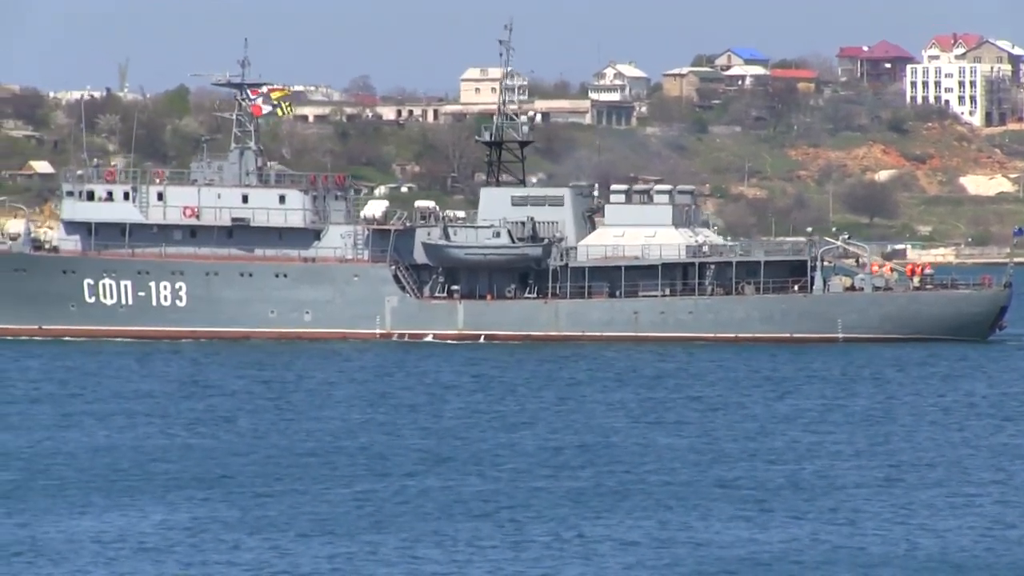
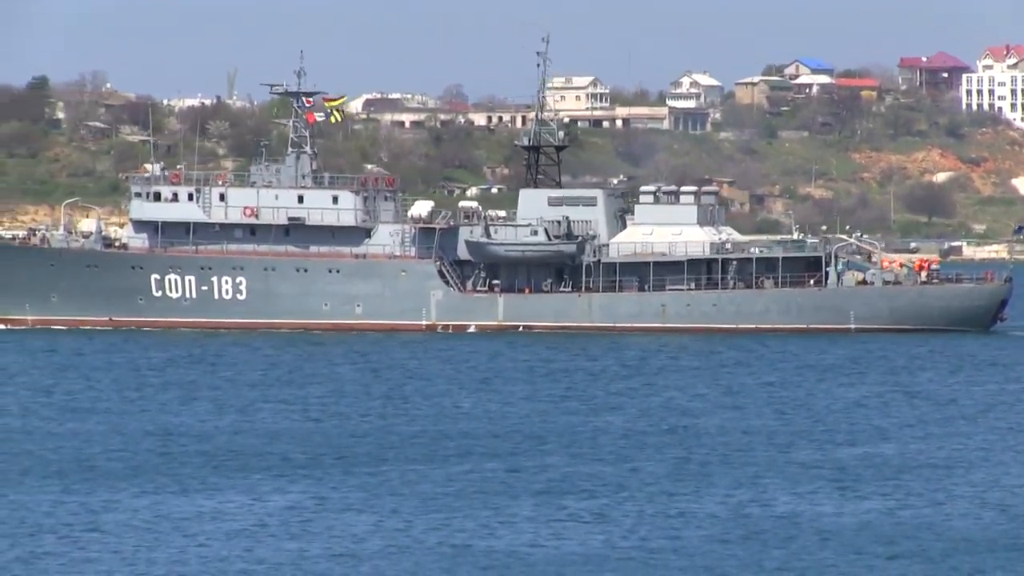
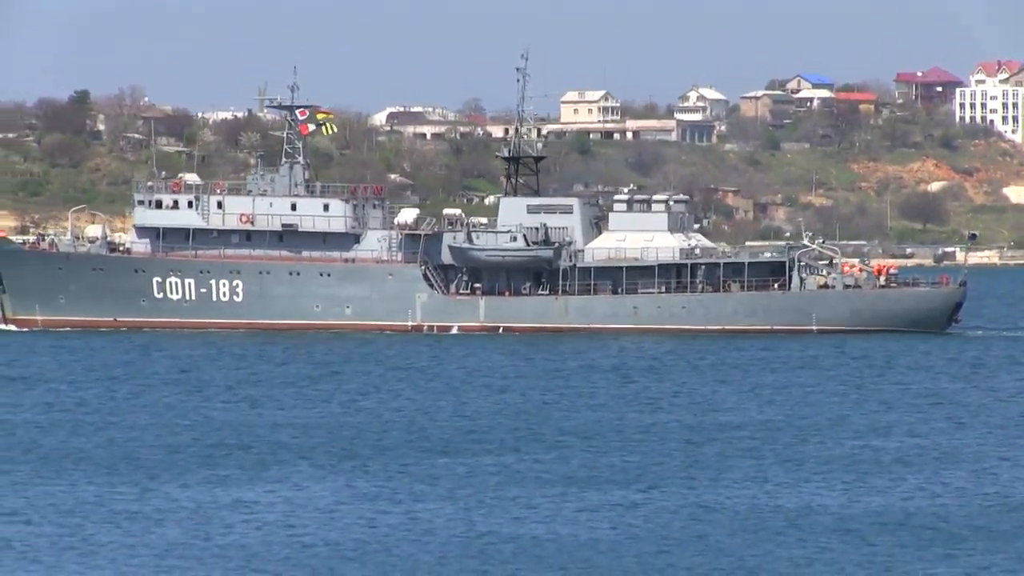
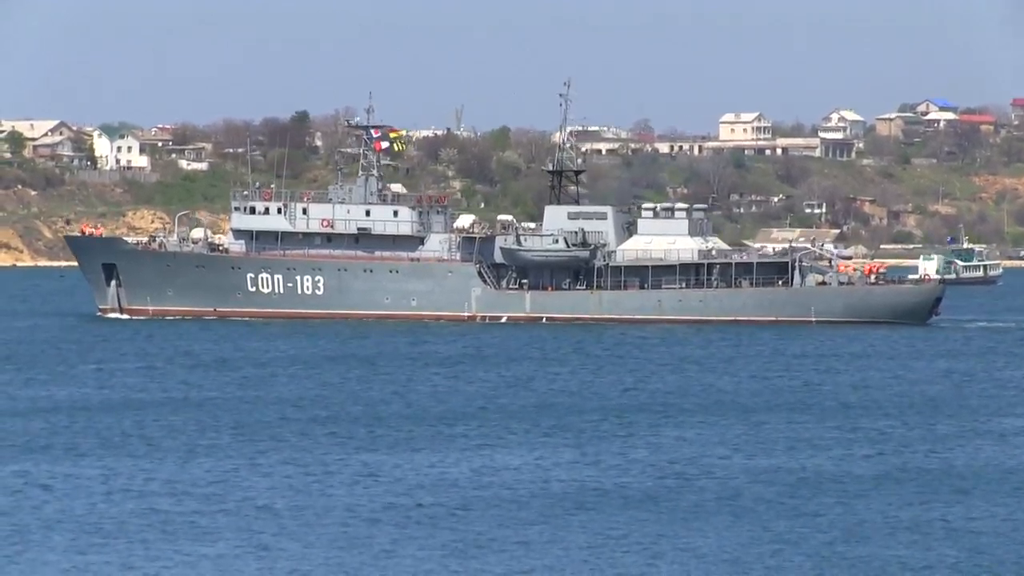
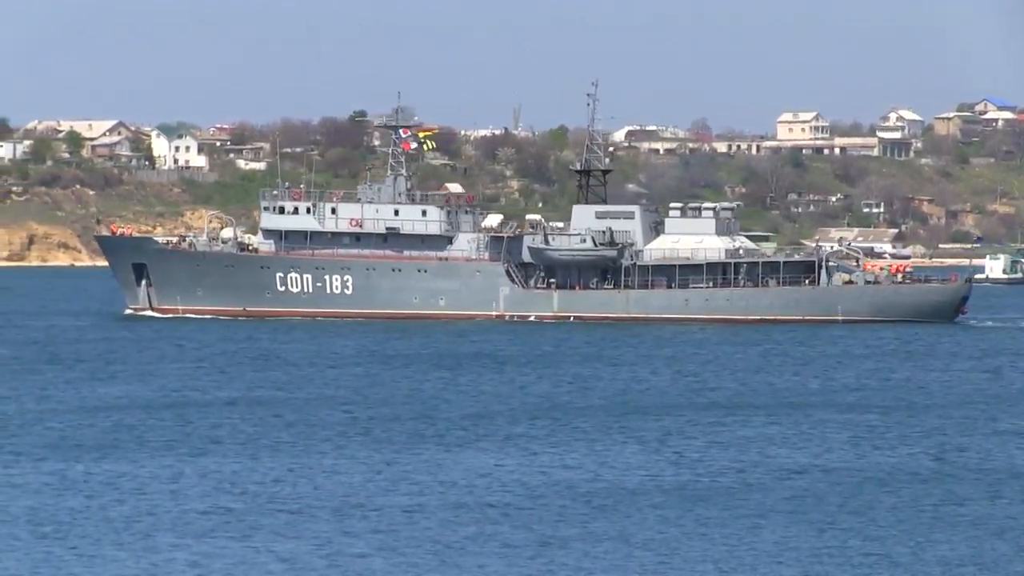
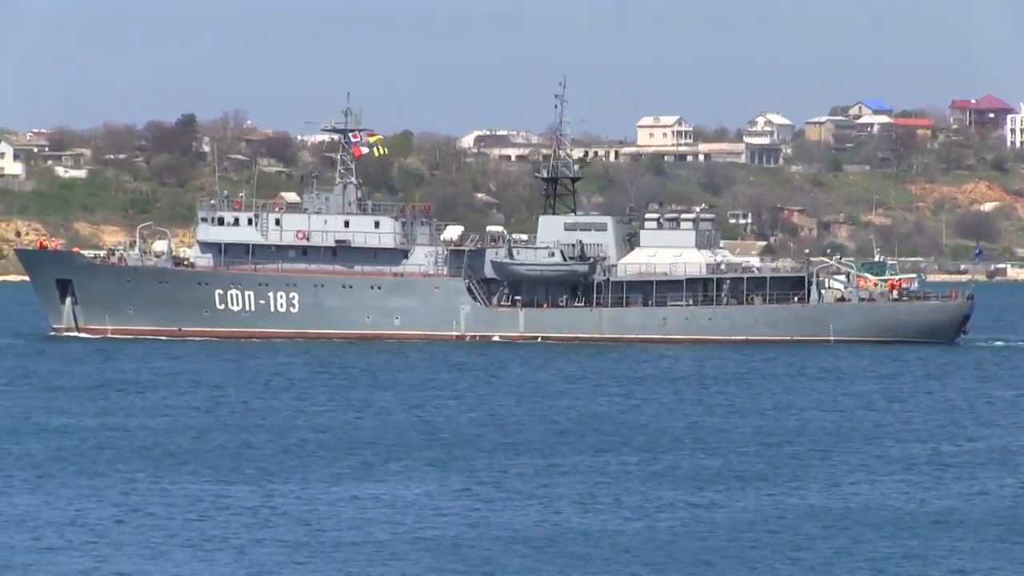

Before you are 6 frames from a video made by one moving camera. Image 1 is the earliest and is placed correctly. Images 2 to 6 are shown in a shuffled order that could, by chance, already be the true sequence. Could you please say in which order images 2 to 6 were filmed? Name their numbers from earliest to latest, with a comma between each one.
2, 3, 6, 4, 5
